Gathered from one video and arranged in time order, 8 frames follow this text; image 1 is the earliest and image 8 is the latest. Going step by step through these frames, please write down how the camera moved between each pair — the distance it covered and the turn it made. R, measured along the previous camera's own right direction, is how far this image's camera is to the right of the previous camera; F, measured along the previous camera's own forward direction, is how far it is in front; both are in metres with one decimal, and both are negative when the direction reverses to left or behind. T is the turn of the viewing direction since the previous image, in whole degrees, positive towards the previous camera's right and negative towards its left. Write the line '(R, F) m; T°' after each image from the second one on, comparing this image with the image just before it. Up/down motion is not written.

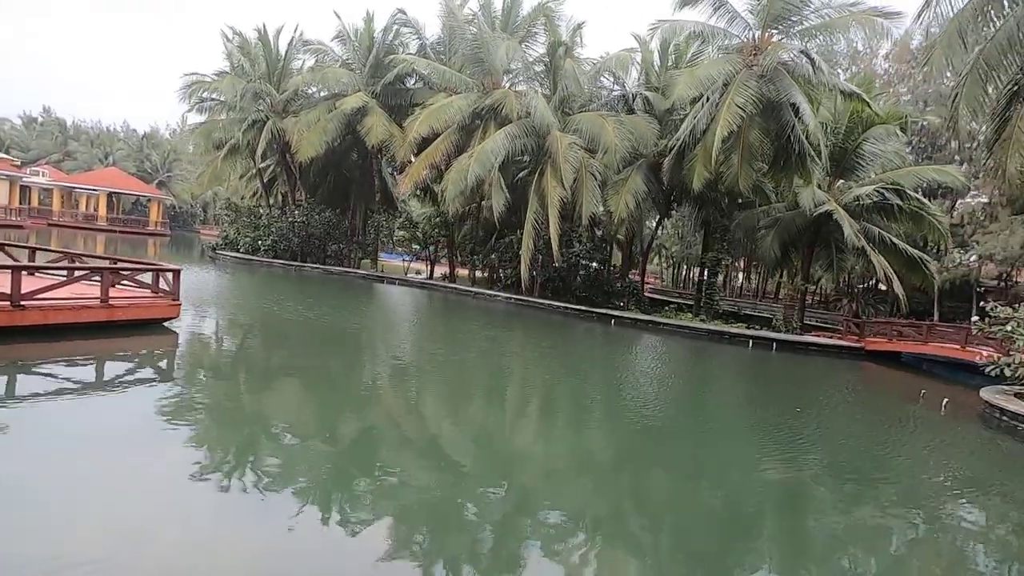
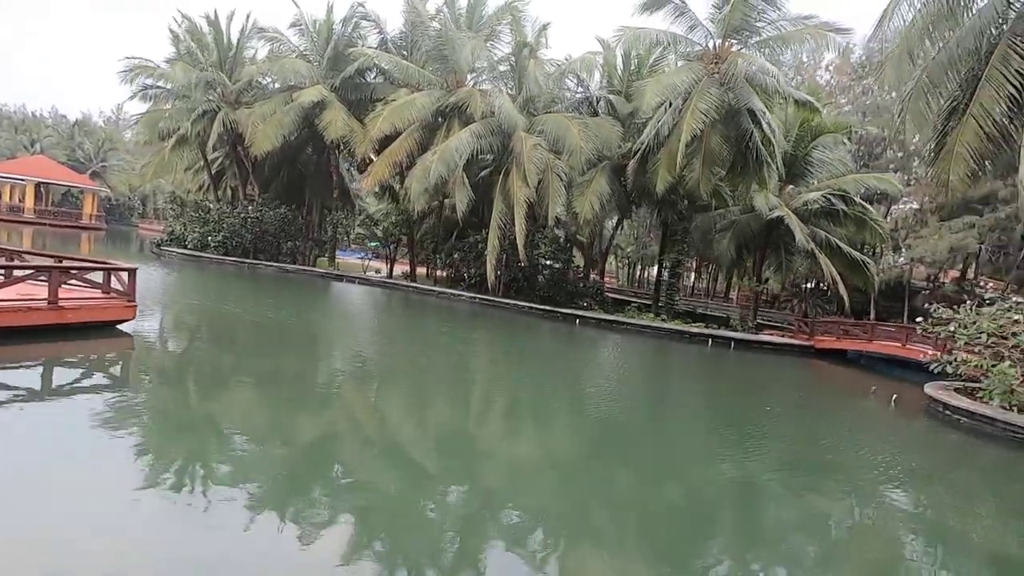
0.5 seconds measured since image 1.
(-0.2, 0.0) m; +5°
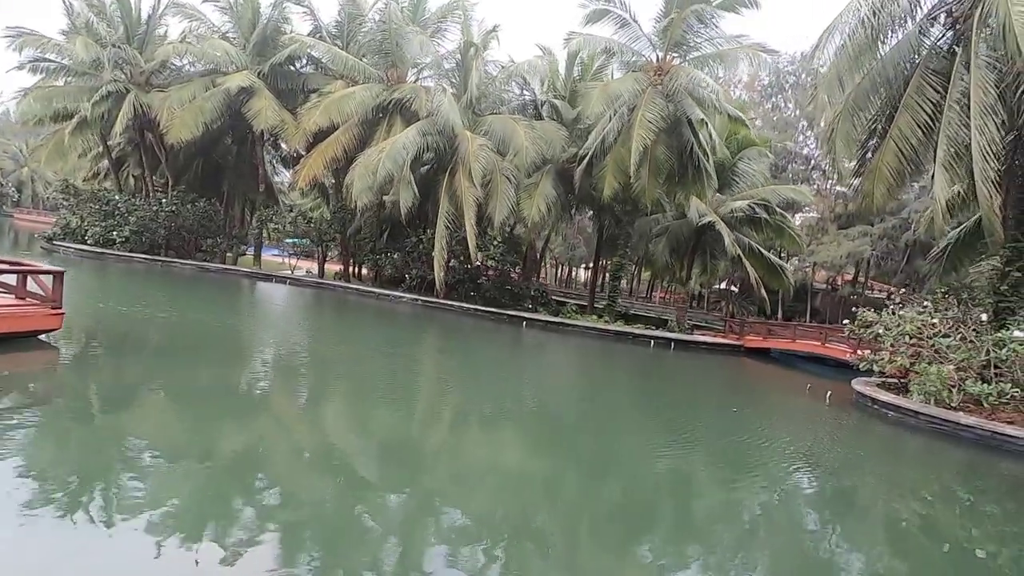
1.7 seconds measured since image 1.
(-0.6, +0.1) m; +9°
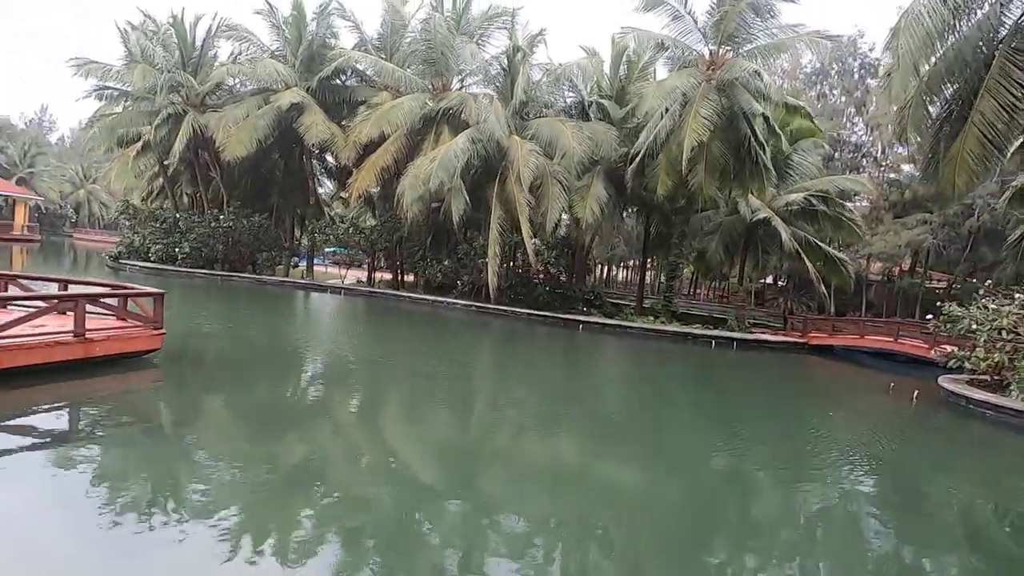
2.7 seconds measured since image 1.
(-0.5, 0.0) m; -3°
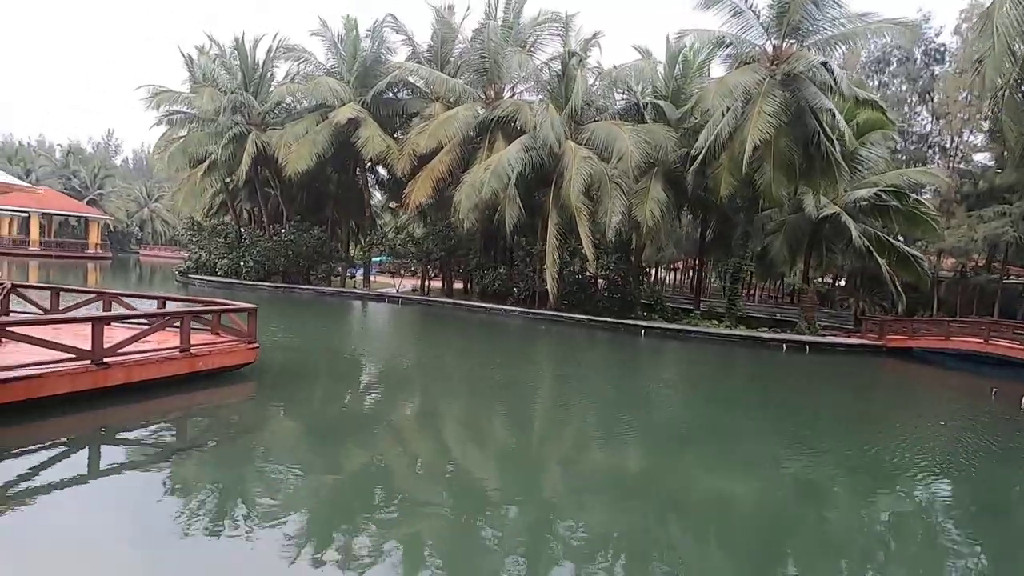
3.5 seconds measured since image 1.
(-0.4, 0.0) m; -4°
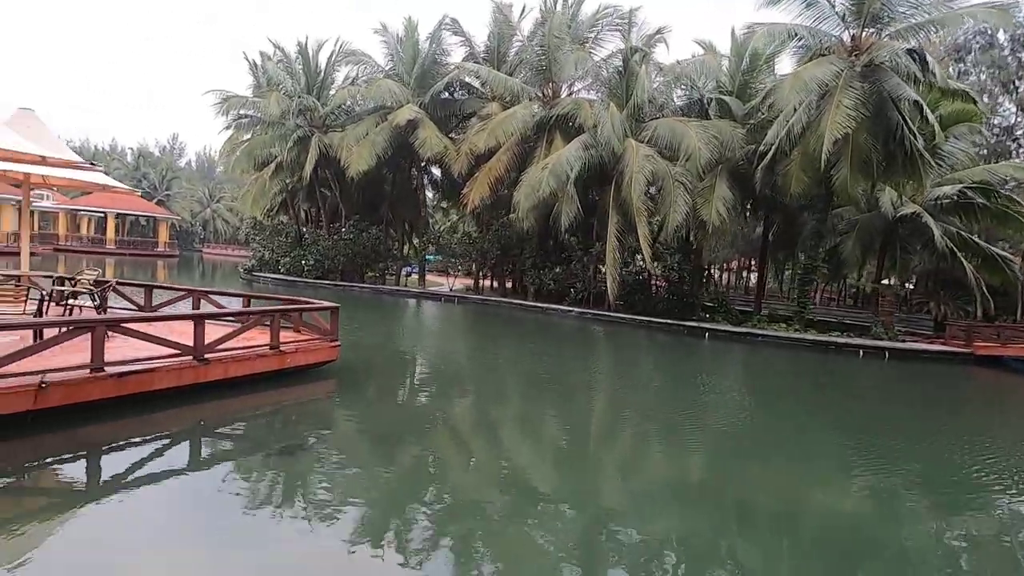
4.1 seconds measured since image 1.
(-0.3, +0.1) m; -4°
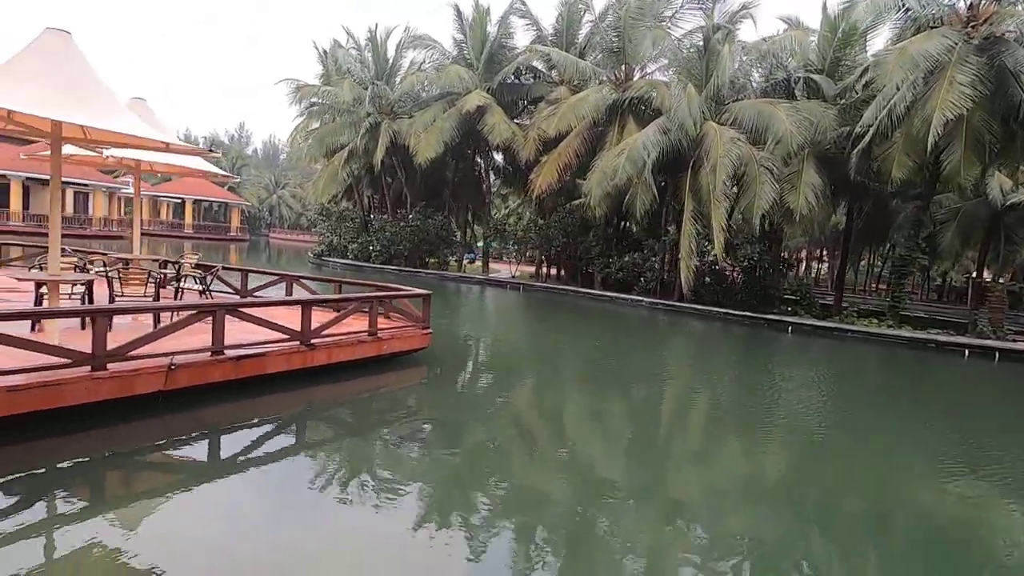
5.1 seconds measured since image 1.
(-0.4, +0.1) m; -5°
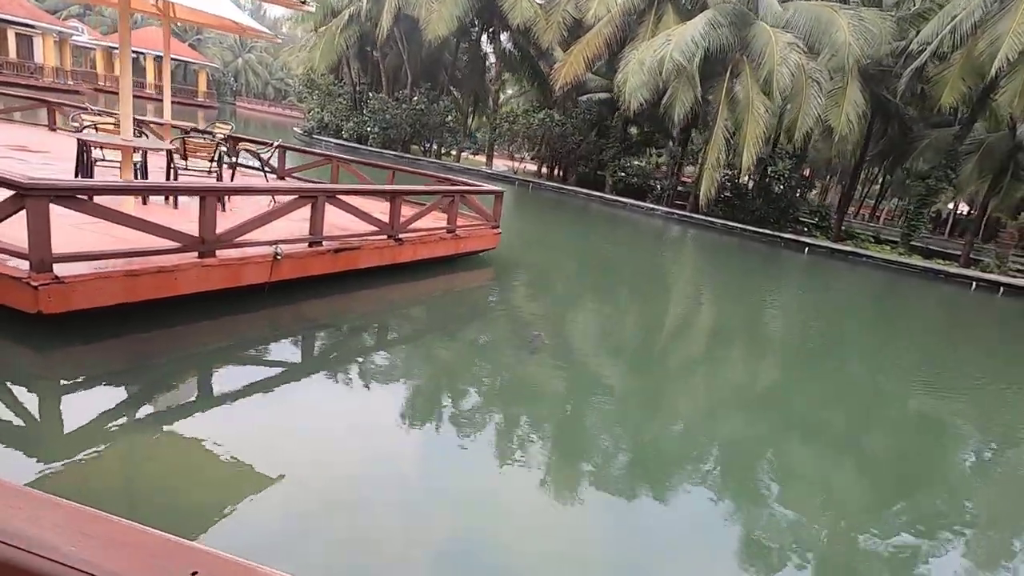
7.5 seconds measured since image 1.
(-1.0, +0.3) m; +4°
